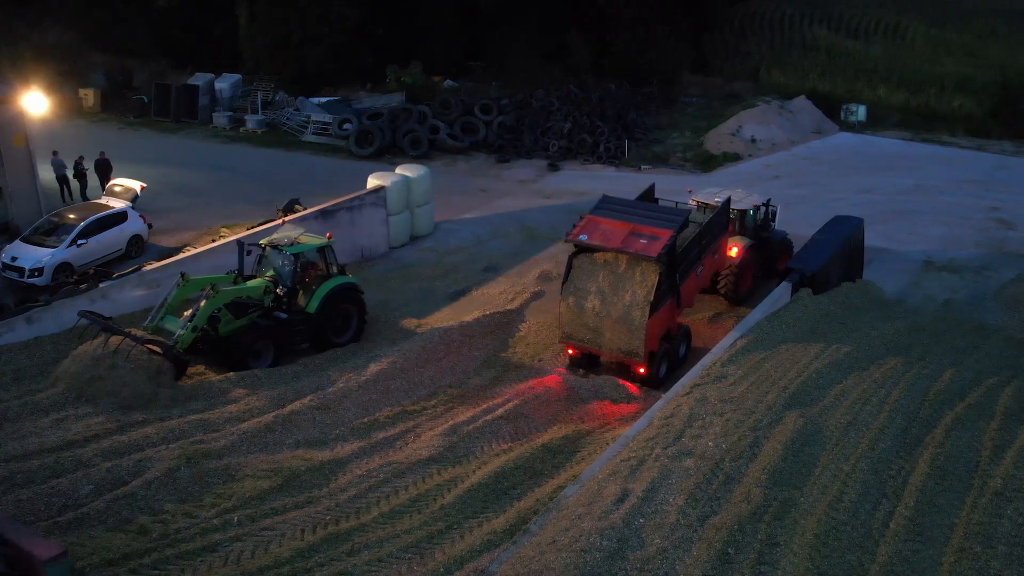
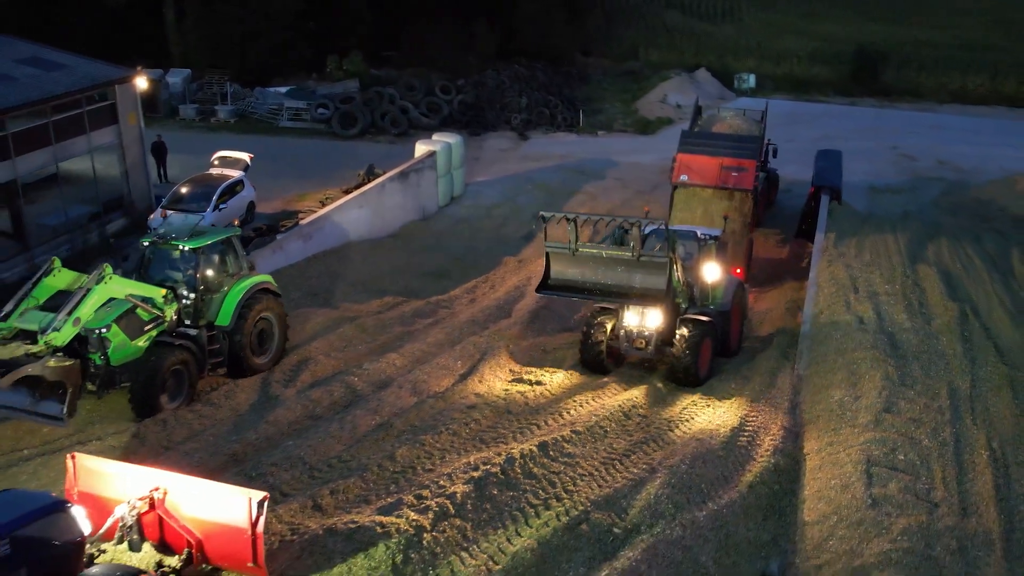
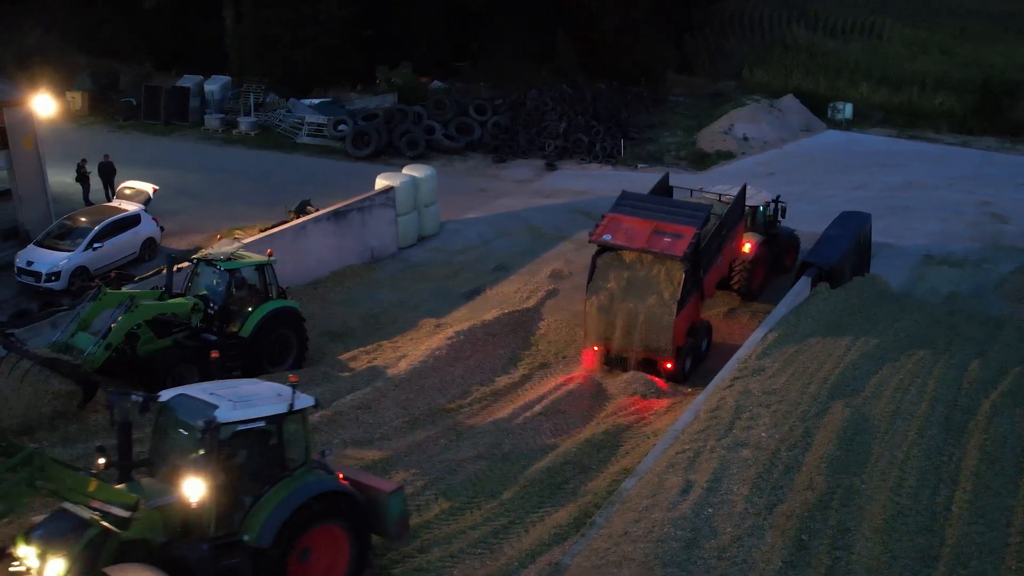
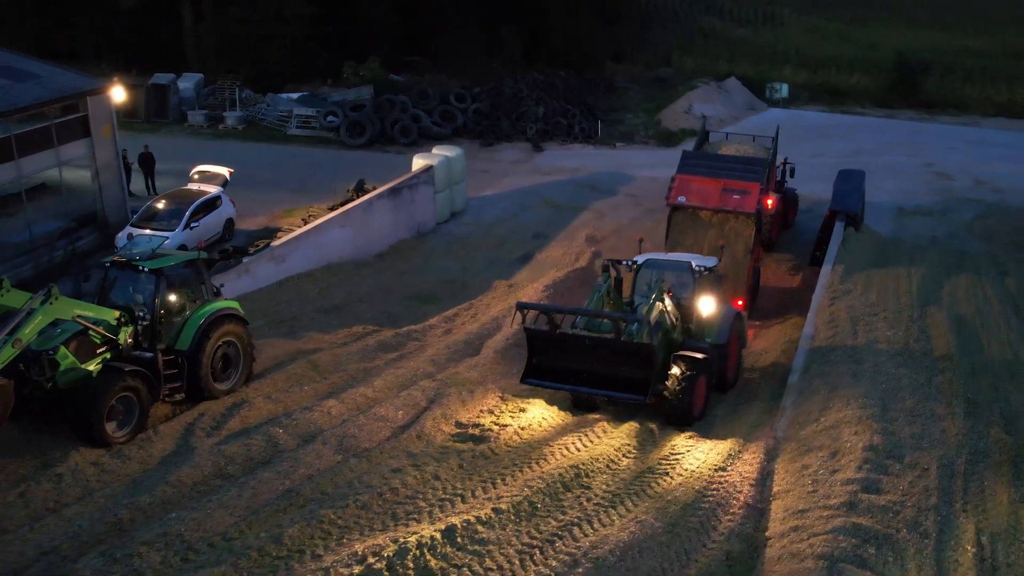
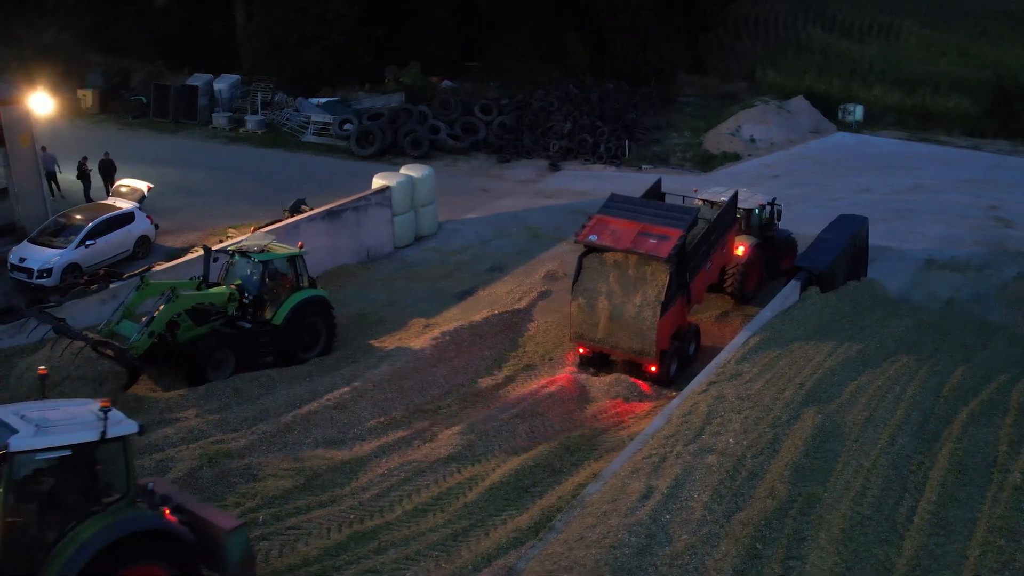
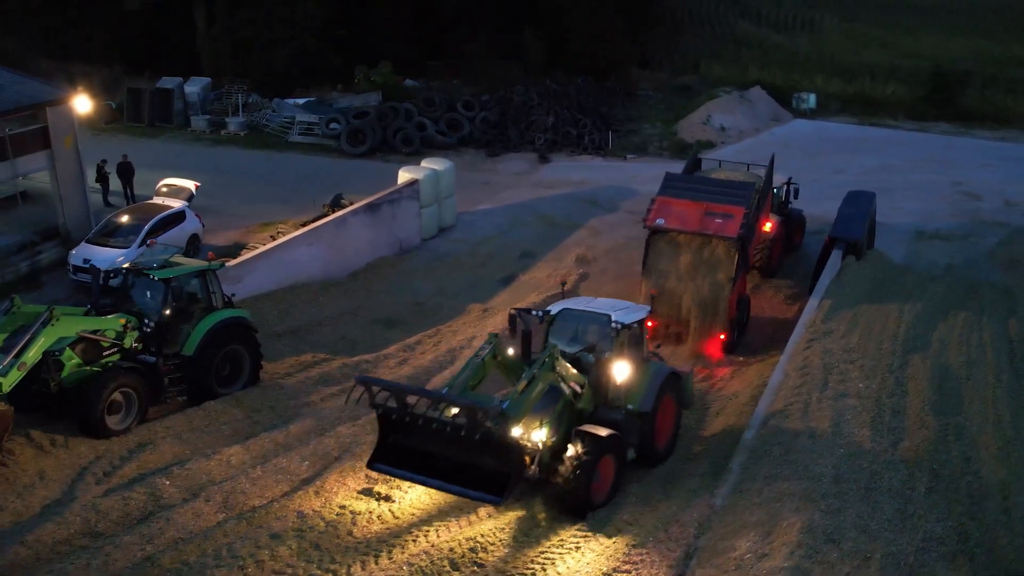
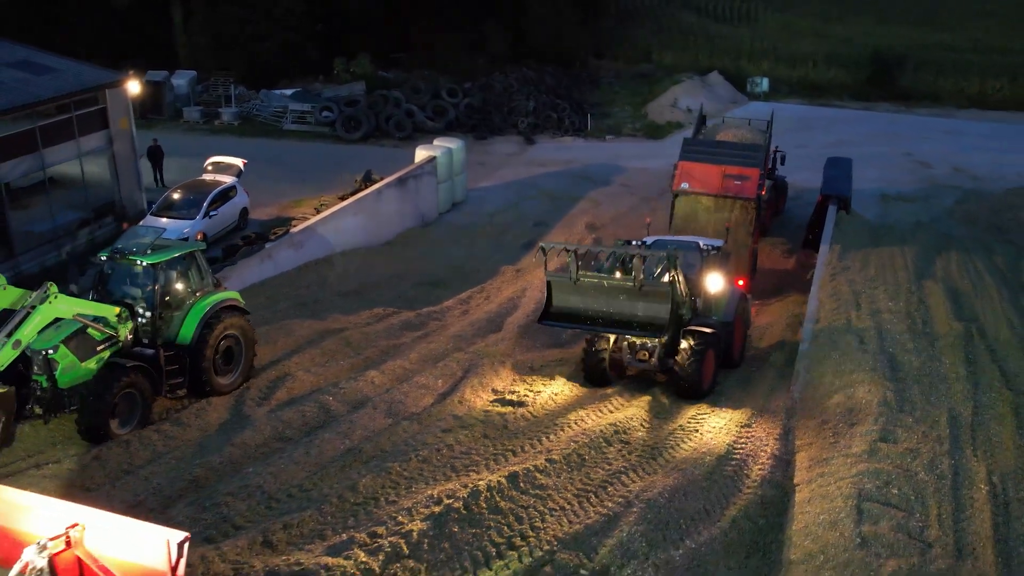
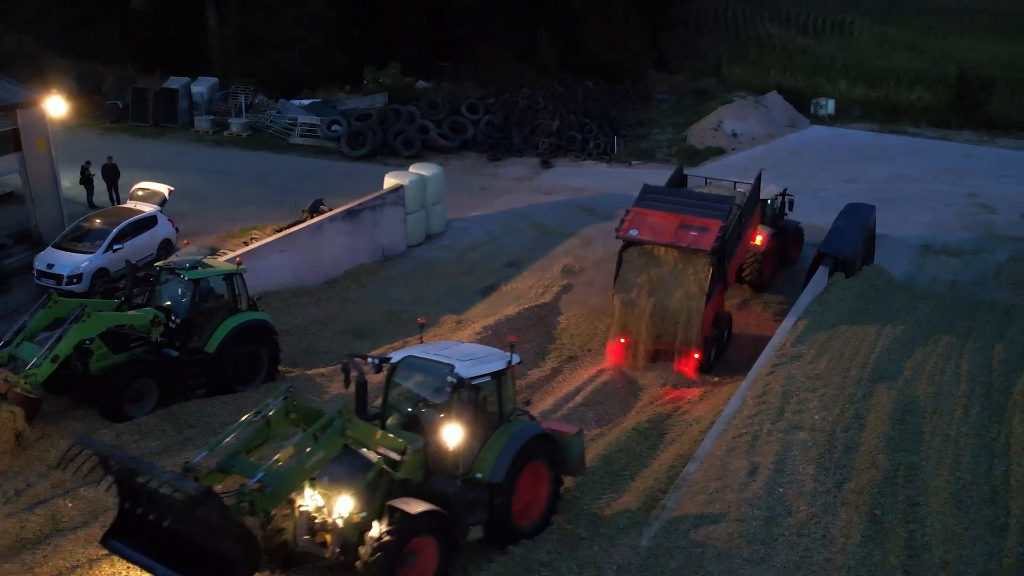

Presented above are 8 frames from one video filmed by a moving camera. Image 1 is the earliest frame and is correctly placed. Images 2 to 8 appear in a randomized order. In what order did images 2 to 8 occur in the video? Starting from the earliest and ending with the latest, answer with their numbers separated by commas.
5, 3, 8, 6, 4, 7, 2
